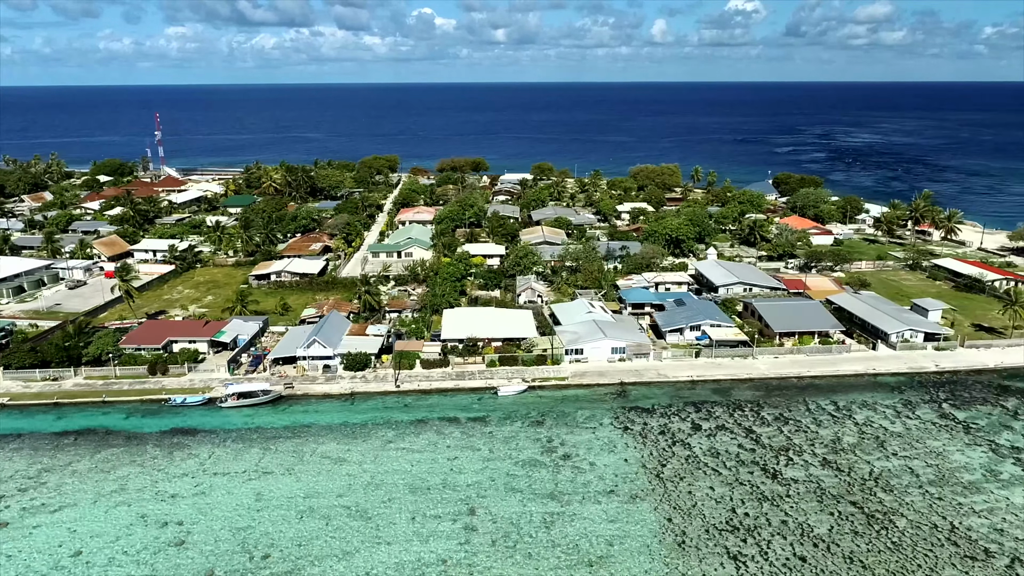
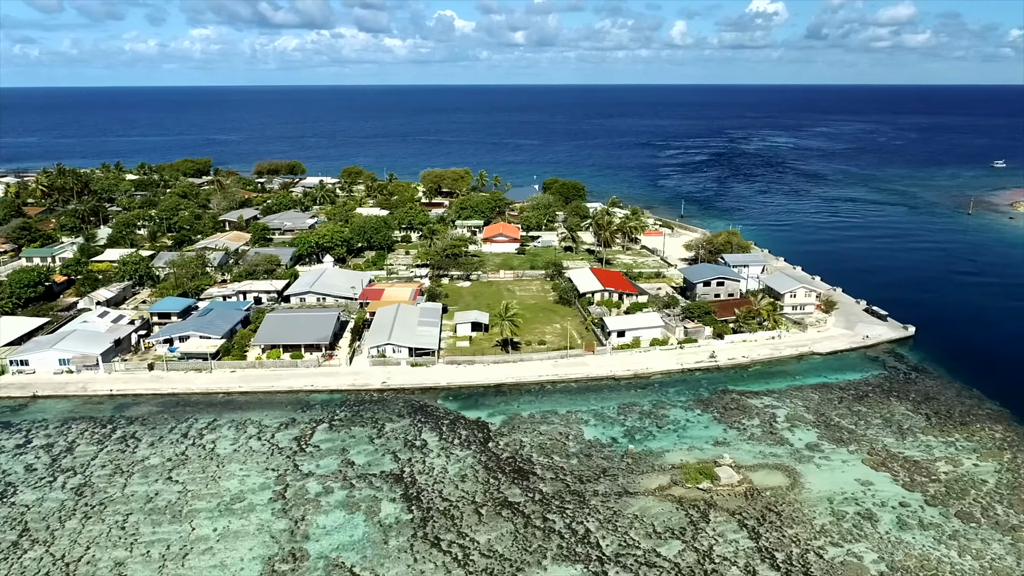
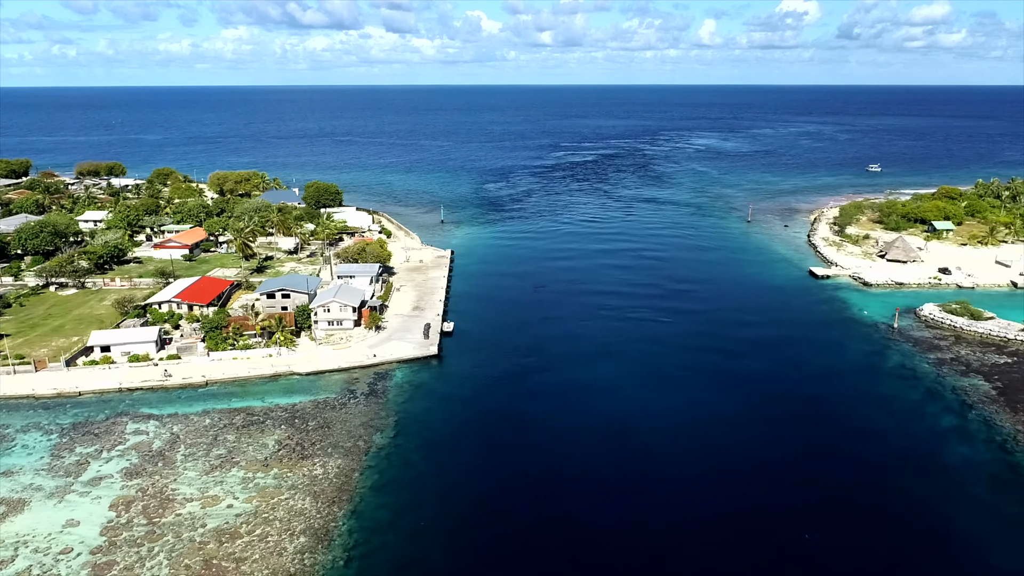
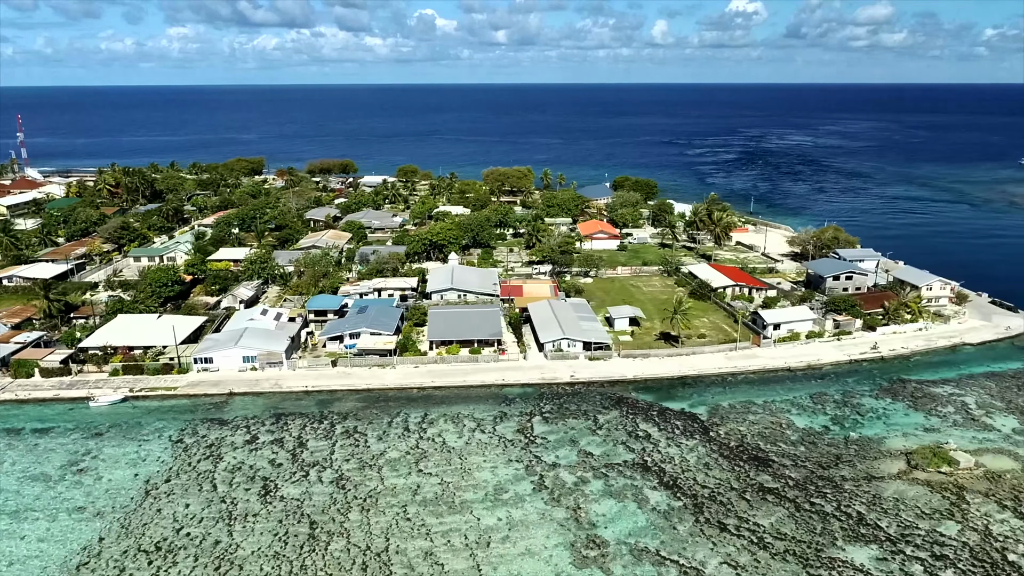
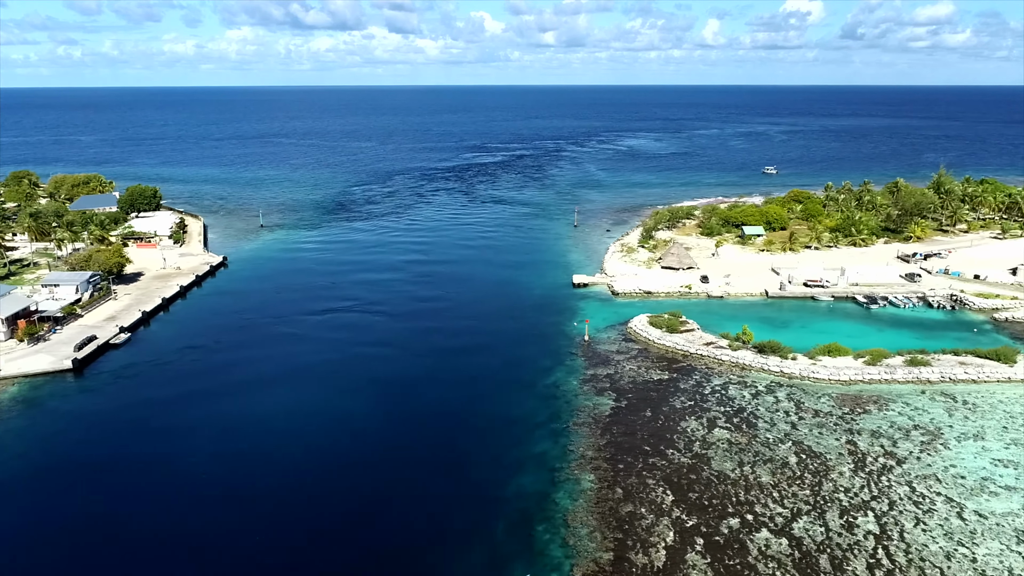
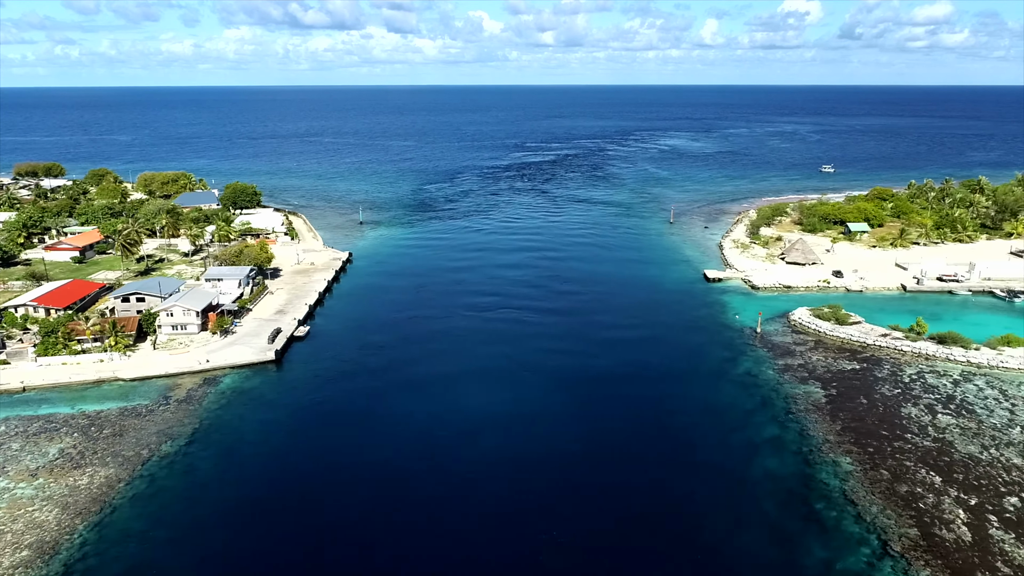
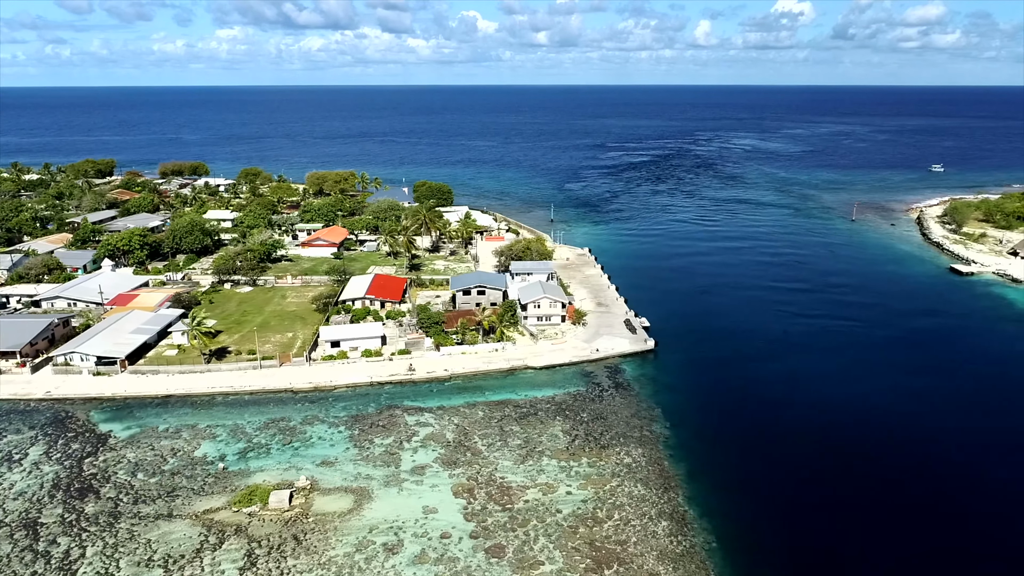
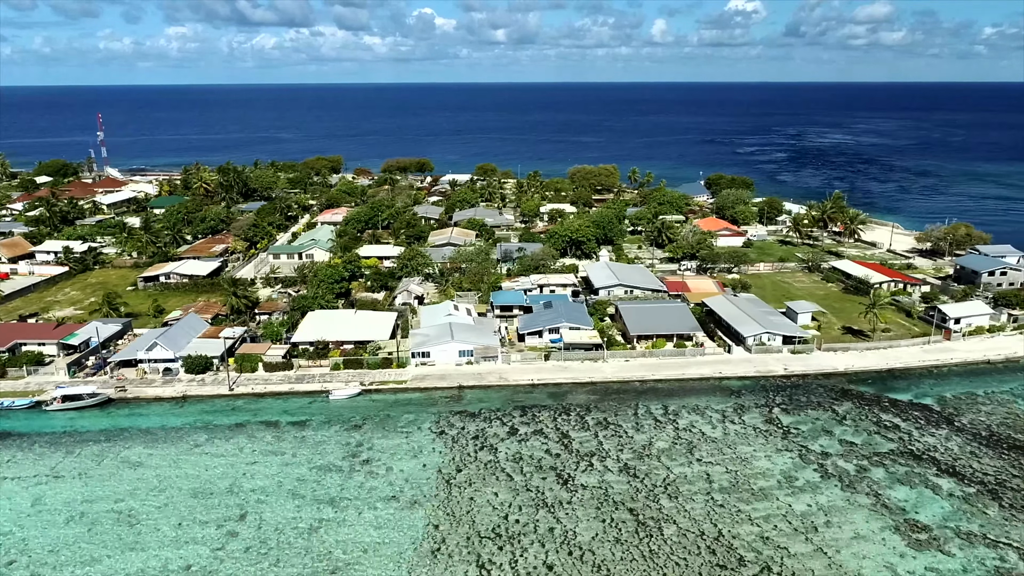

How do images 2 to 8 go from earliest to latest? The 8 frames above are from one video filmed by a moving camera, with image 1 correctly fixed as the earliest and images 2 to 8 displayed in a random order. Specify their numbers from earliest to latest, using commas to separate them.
8, 4, 2, 7, 3, 6, 5
